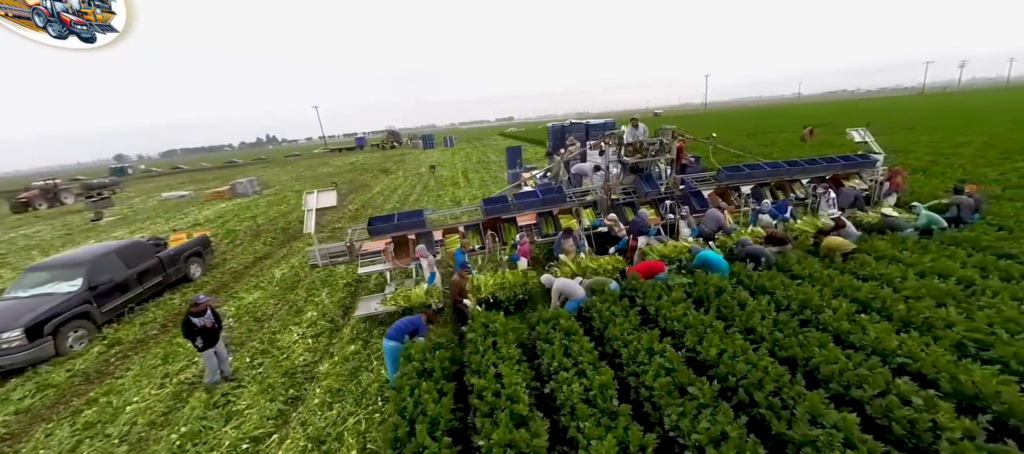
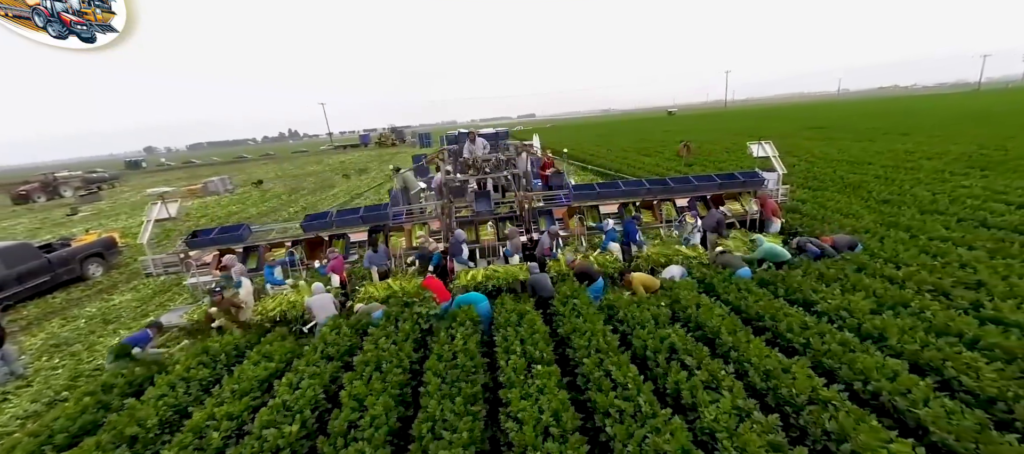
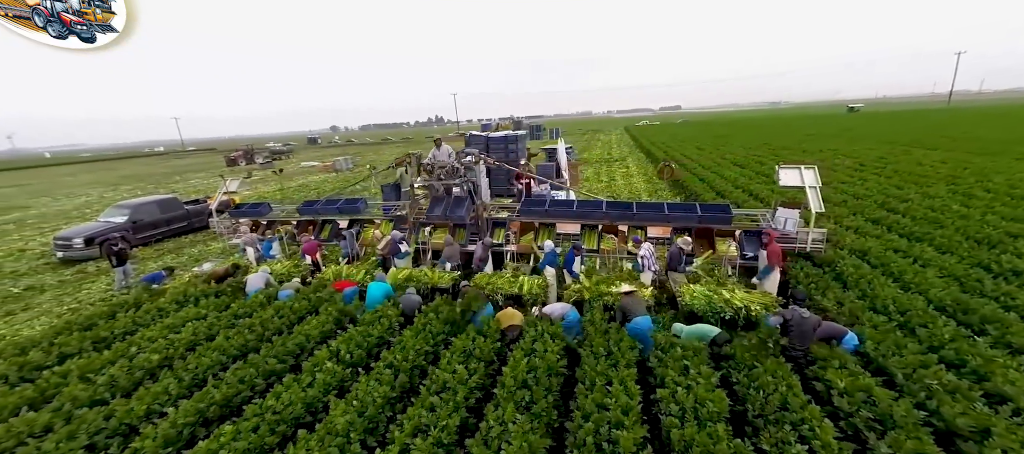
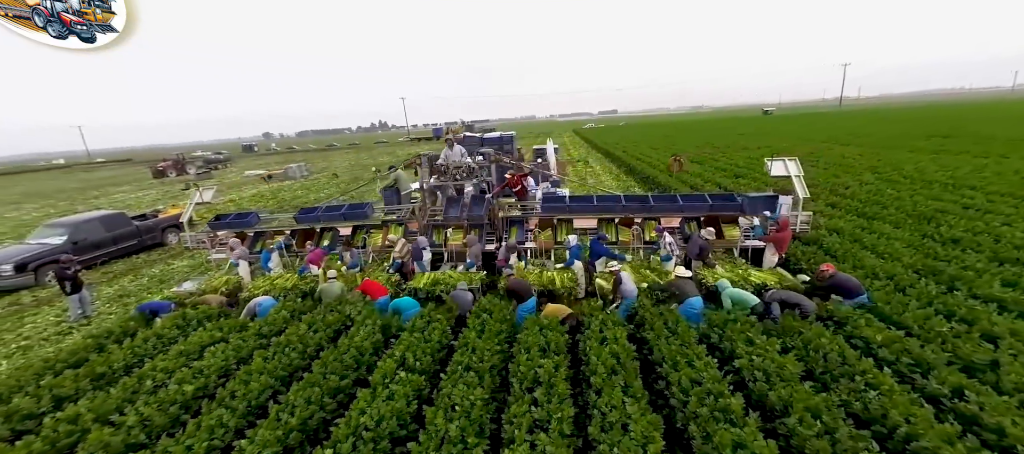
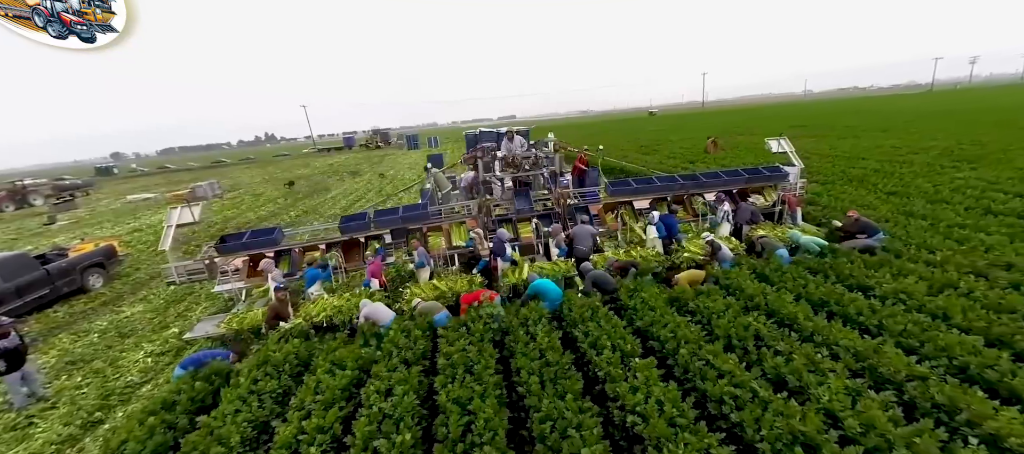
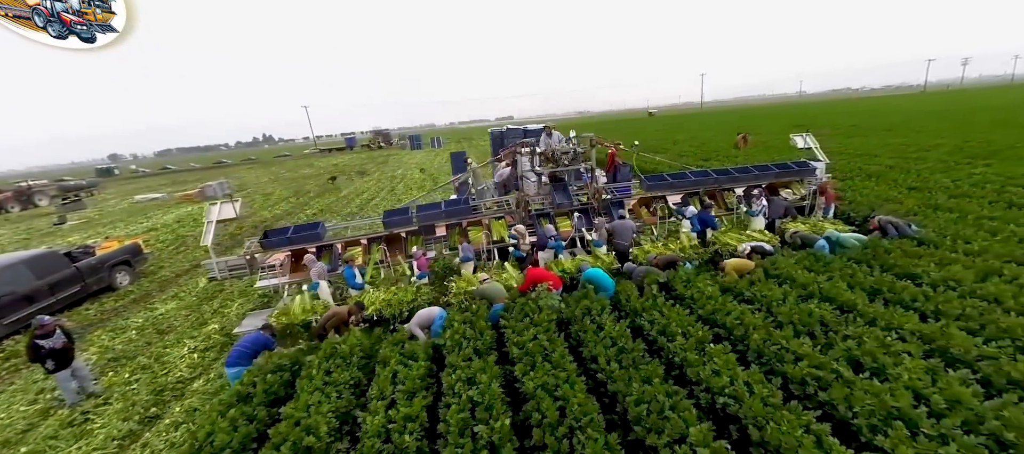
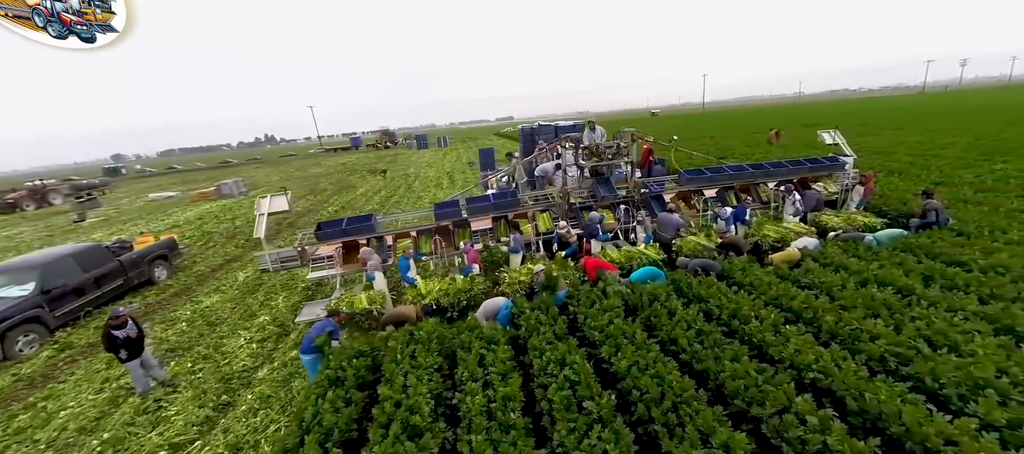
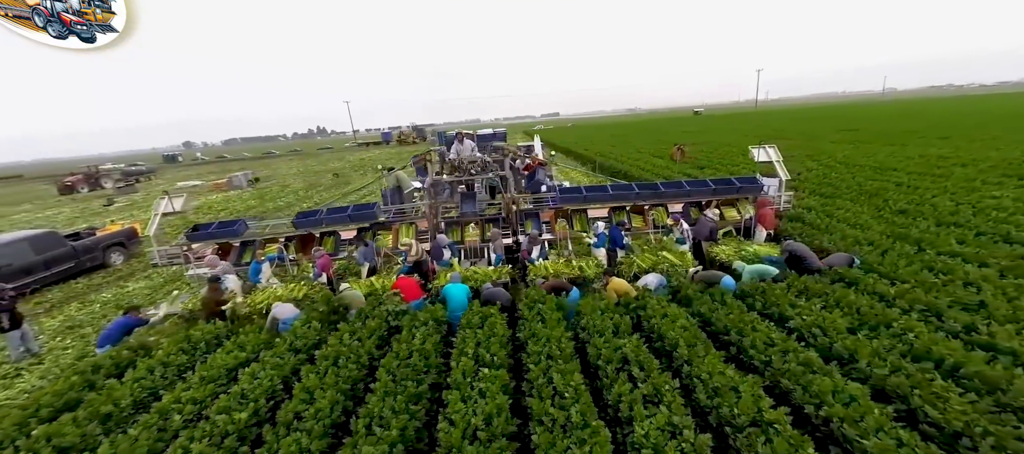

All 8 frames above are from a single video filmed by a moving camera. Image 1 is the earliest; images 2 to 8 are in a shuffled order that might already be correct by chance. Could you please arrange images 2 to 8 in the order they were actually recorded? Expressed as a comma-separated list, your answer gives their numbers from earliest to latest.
7, 6, 5, 2, 8, 4, 3
